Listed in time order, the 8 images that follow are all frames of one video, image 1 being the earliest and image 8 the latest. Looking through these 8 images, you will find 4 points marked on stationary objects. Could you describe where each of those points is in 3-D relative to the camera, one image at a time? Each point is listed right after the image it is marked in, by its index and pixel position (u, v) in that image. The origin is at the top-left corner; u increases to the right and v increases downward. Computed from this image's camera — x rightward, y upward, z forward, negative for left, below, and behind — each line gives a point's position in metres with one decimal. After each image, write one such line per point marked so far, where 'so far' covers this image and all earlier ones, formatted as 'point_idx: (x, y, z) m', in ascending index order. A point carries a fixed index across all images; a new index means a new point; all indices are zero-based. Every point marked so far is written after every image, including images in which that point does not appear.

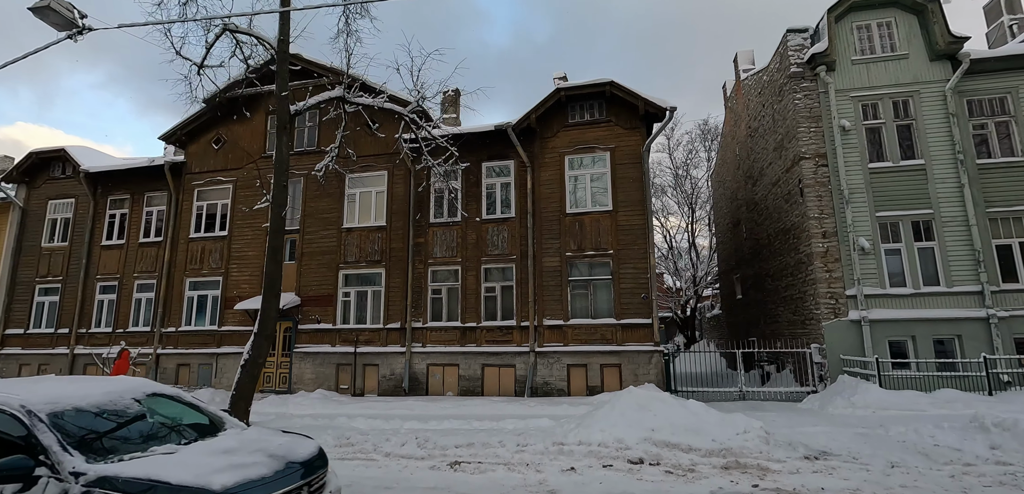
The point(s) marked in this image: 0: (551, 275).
0: (+1.2, -0.9, +15.9) m
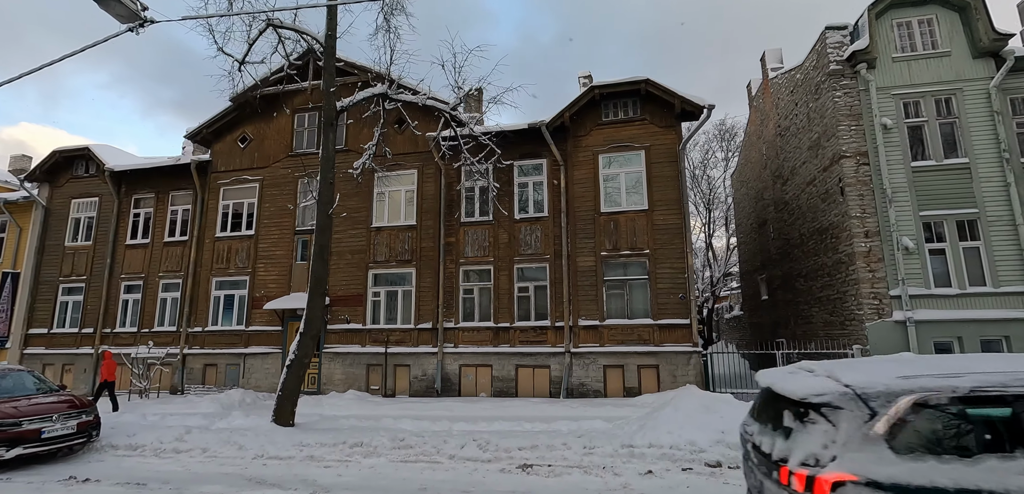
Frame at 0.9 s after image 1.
0: (+2.3, -0.8, +15.7) m
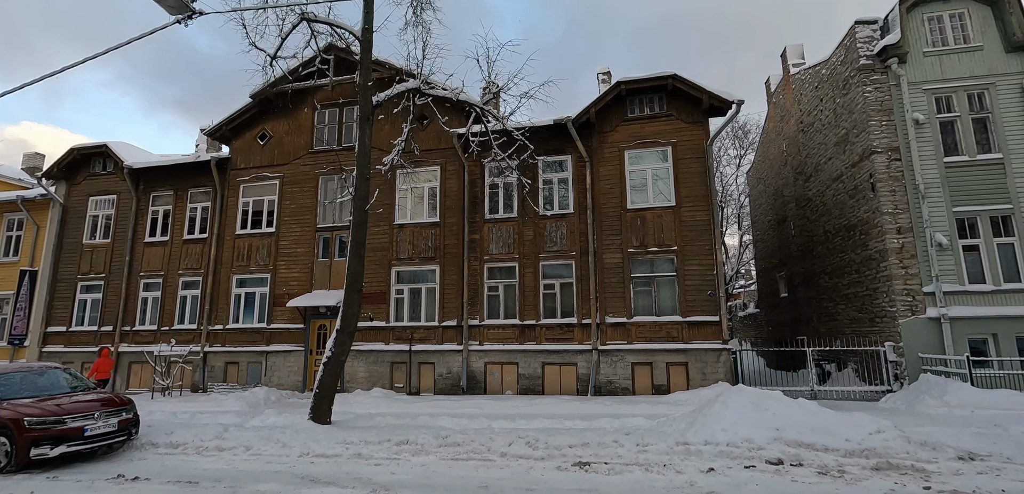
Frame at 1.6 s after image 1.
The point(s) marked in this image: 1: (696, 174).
0: (+3.0, -0.7, +15.6) m
1: (+5.5, +2.2, +15.5) m
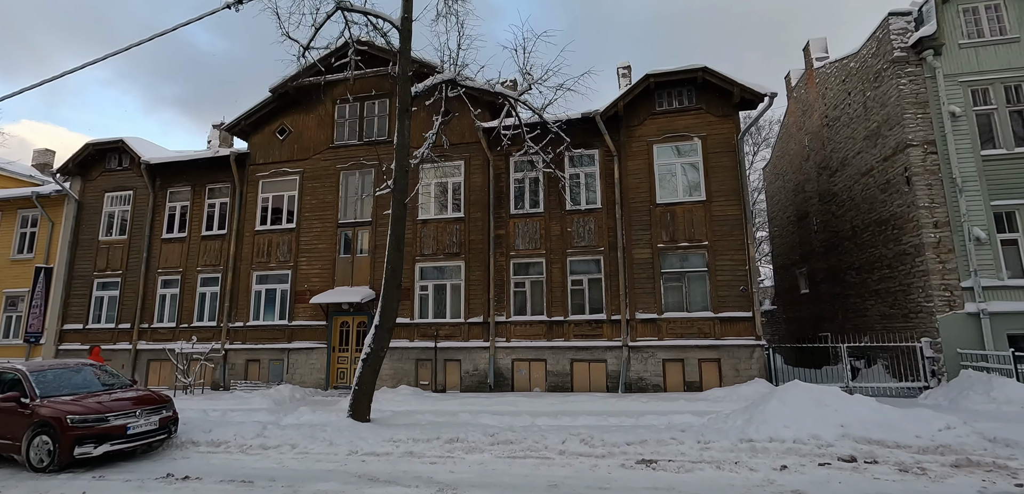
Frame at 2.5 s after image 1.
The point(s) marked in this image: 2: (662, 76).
0: (+3.9, -0.6, +15.4) m
1: (+6.3, +2.3, +15.3) m
2: (+4.5, +5.1, +15.5) m
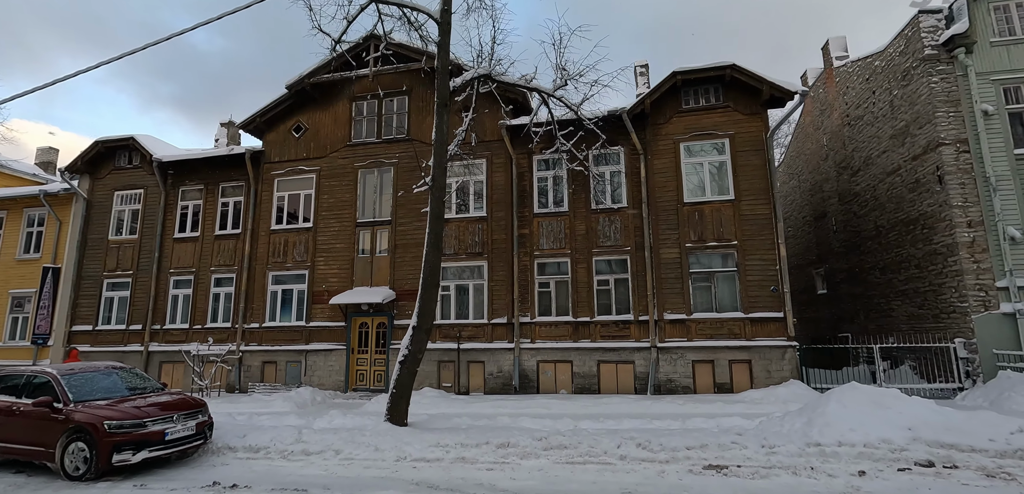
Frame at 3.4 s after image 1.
0: (+4.6, -0.6, +15.2) m
1: (+7.1, +2.3, +15.1) m
2: (+5.3, +5.1, +15.3) m
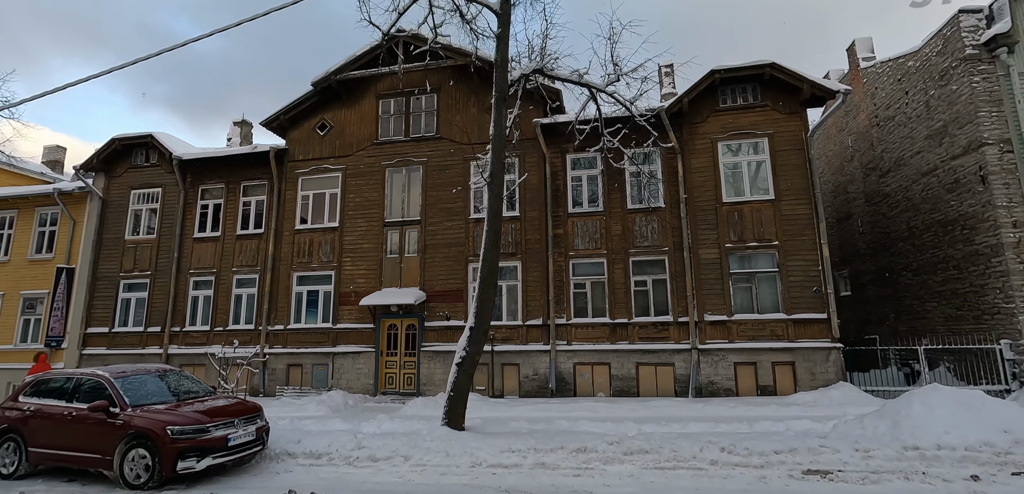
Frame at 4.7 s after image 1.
0: (+5.7, -0.6, +15.0) m
1: (+8.2, +2.3, +14.9) m
2: (+6.4, +5.1, +15.1) m
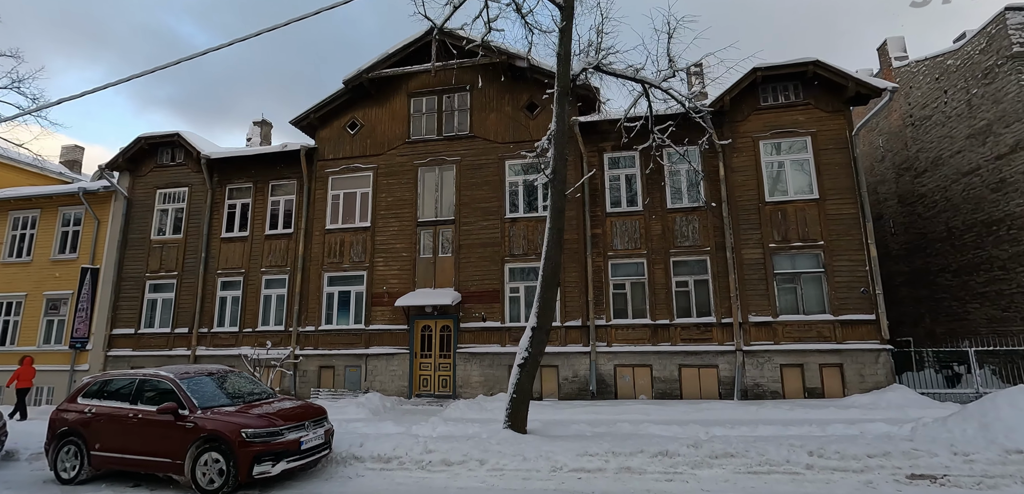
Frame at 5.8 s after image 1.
0: (+6.9, -0.6, +14.7) m
1: (+9.3, +2.3, +14.7) m
2: (+7.5, +5.1, +14.9) m
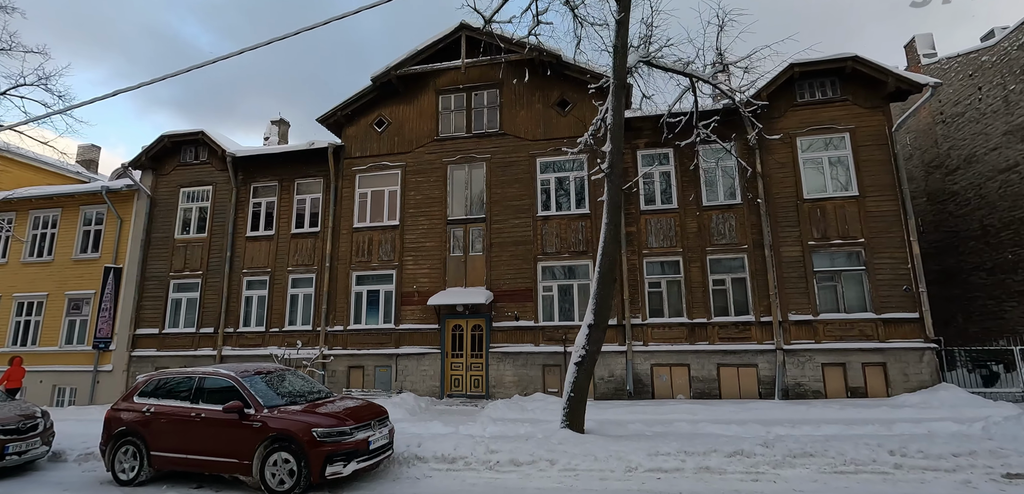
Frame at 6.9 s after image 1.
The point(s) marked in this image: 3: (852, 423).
0: (+7.9, -0.5, +14.5) m
1: (+10.4, +2.4, +14.5) m
2: (+8.5, +5.2, +14.8) m
3: (+6.1, -3.2, +9.3) m
